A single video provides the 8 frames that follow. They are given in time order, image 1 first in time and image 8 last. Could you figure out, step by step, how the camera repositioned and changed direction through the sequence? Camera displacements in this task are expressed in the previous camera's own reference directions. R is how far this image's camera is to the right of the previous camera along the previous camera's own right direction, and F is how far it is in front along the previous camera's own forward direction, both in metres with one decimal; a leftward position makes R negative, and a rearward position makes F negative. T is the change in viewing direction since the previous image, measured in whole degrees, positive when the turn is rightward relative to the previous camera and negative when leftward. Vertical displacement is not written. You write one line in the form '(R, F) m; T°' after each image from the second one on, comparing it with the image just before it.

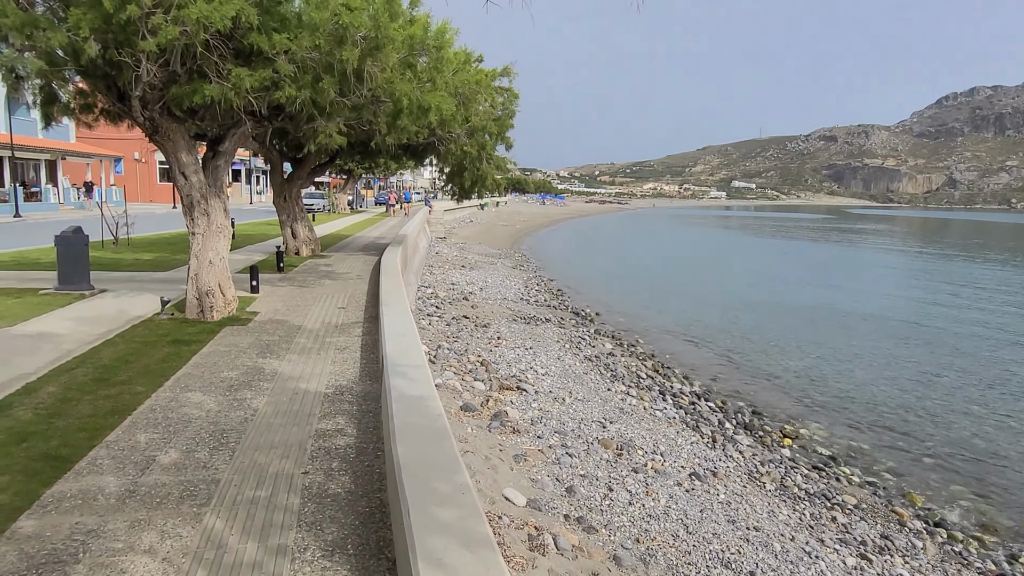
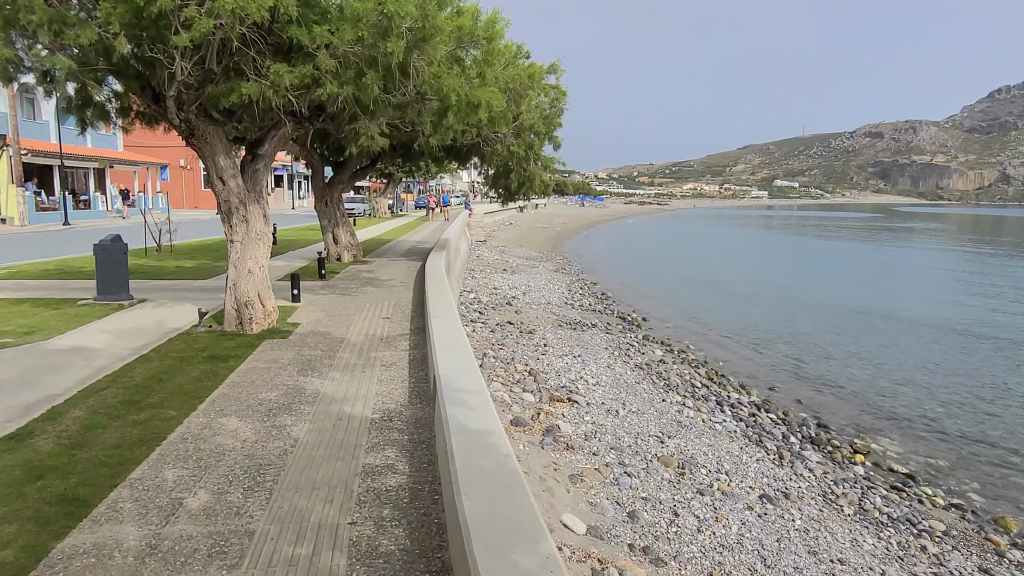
(-0.2, +0.6) m; -3°
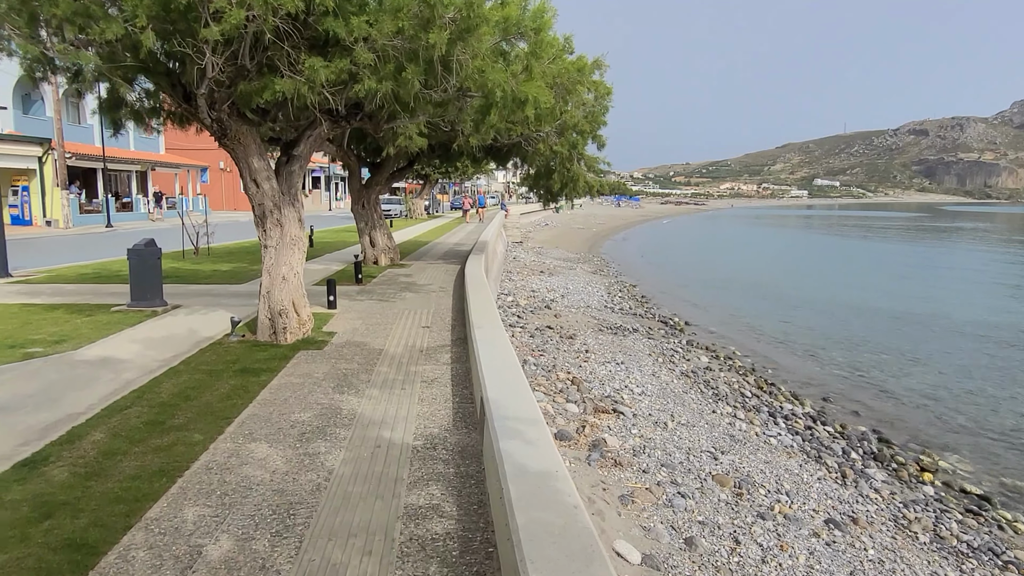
(-0.1, +0.5) m; -3°
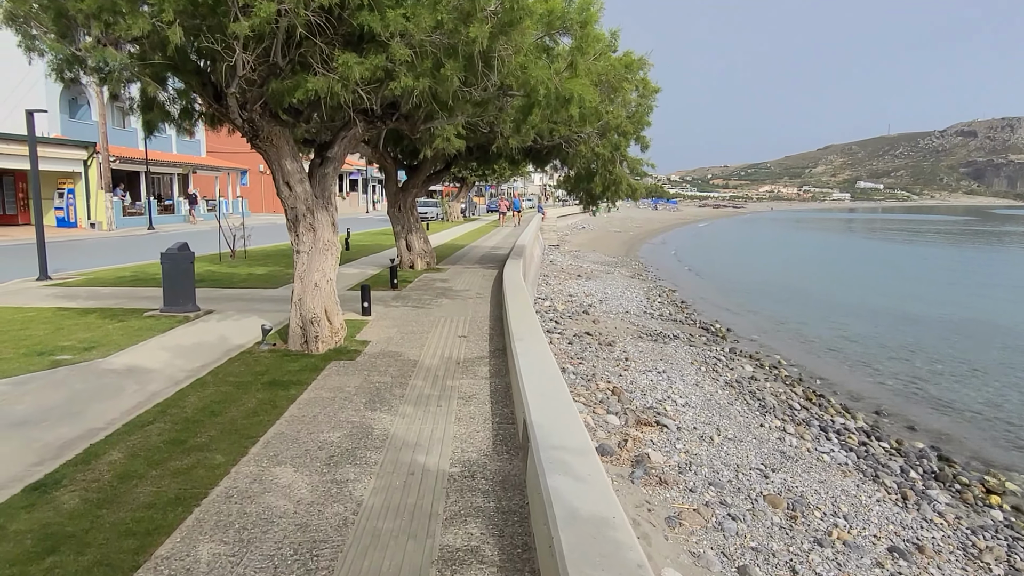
(-0.1, +0.4) m; -3°
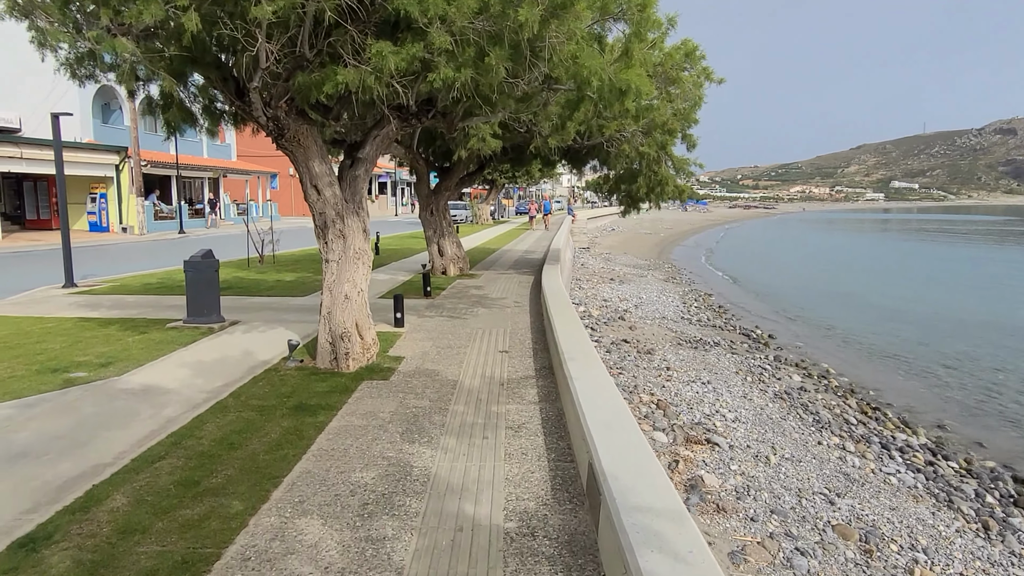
(-0.2, +0.7) m; -2°
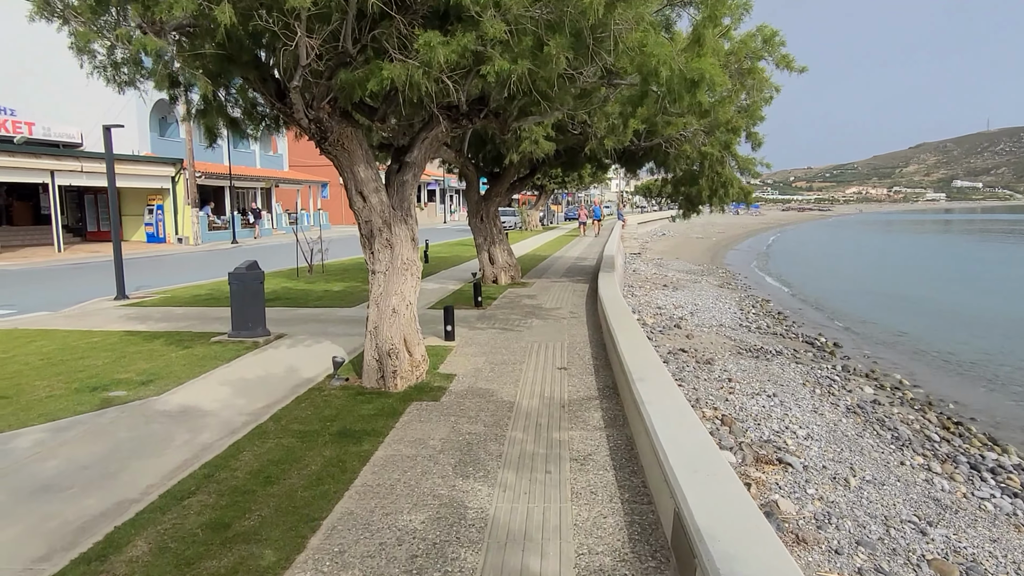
(-0.1, +0.5) m; -4°
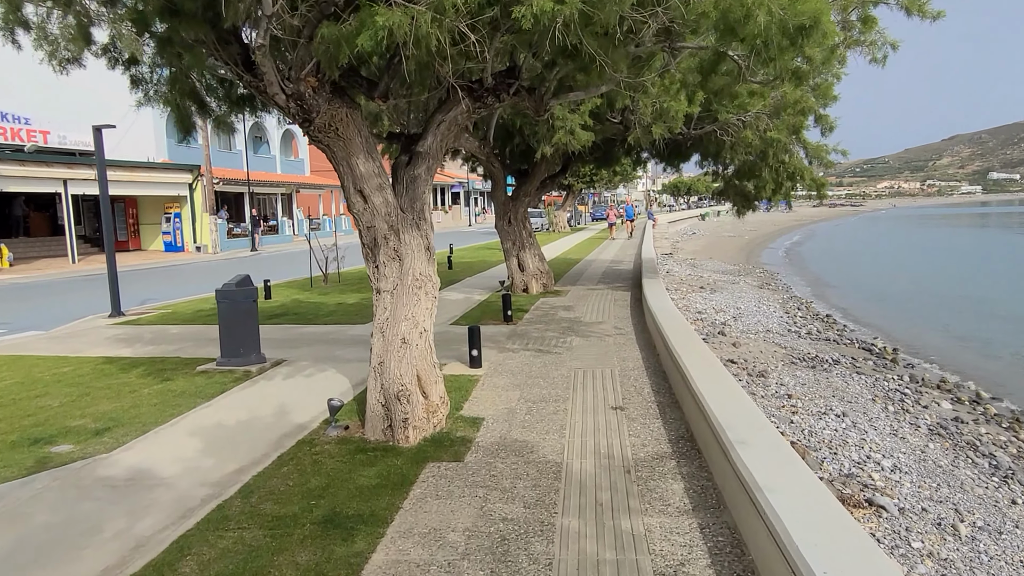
(-0.1, +1.5) m; -2°
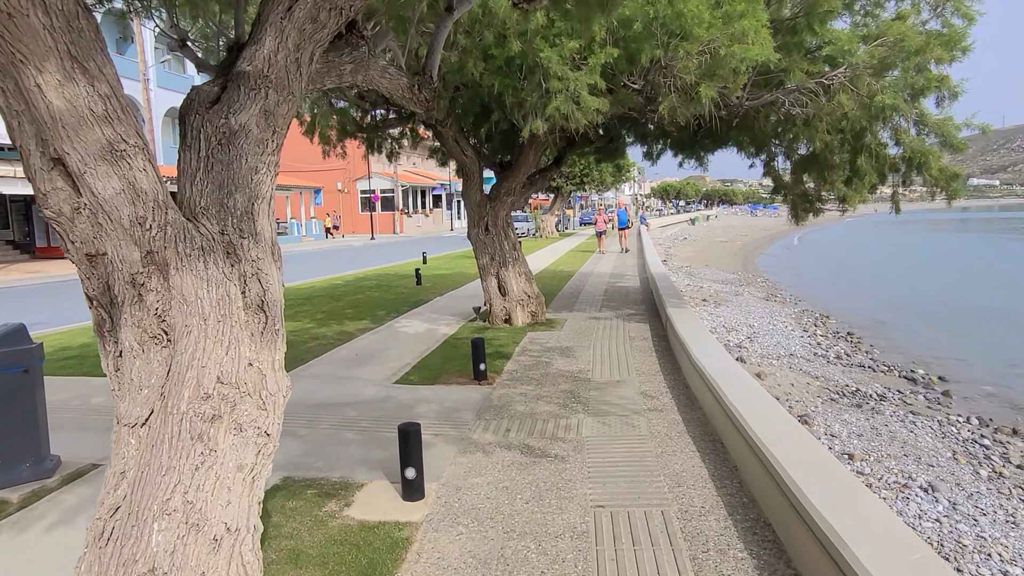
(+0.1, +3.3) m; +1°
